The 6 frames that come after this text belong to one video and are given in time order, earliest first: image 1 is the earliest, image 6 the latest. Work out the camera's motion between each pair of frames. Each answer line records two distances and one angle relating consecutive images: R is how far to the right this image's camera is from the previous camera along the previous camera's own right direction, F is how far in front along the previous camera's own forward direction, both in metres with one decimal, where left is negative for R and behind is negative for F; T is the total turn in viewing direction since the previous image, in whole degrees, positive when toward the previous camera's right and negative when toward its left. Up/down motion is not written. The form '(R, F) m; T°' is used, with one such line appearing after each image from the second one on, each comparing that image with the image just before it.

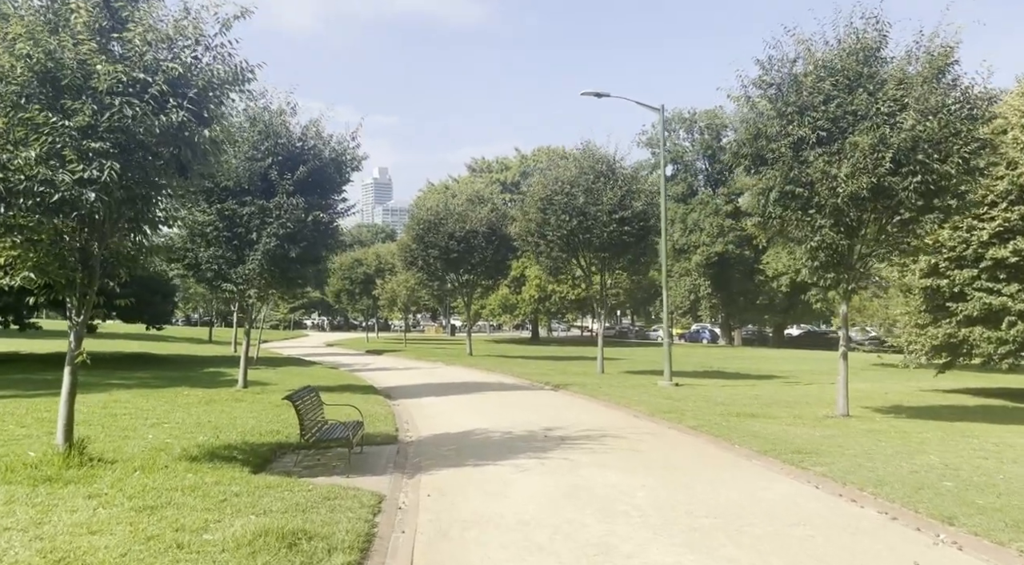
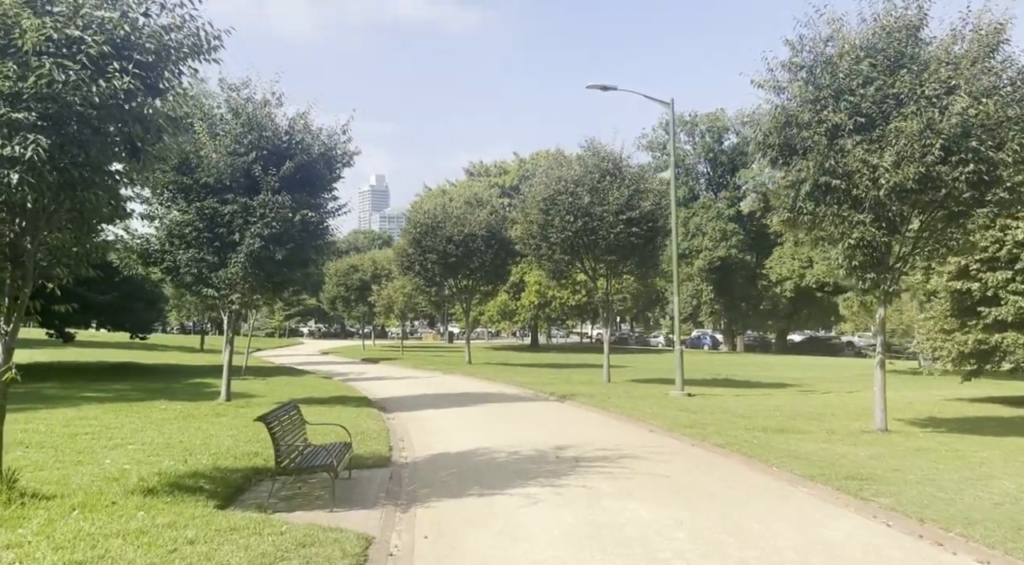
(-0.1, +1.4) m; 0°
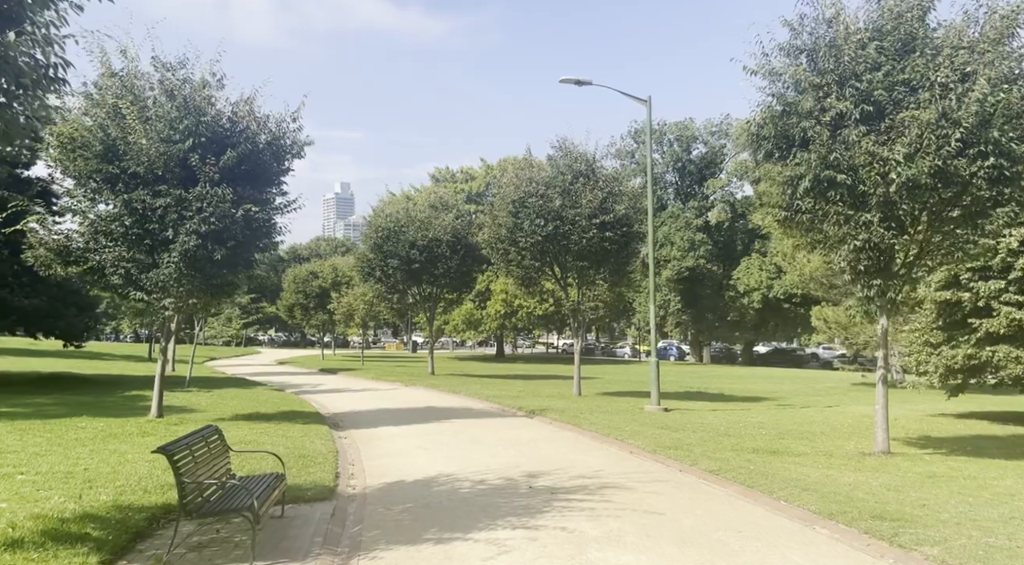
(0.0, +1.5) m; +2°
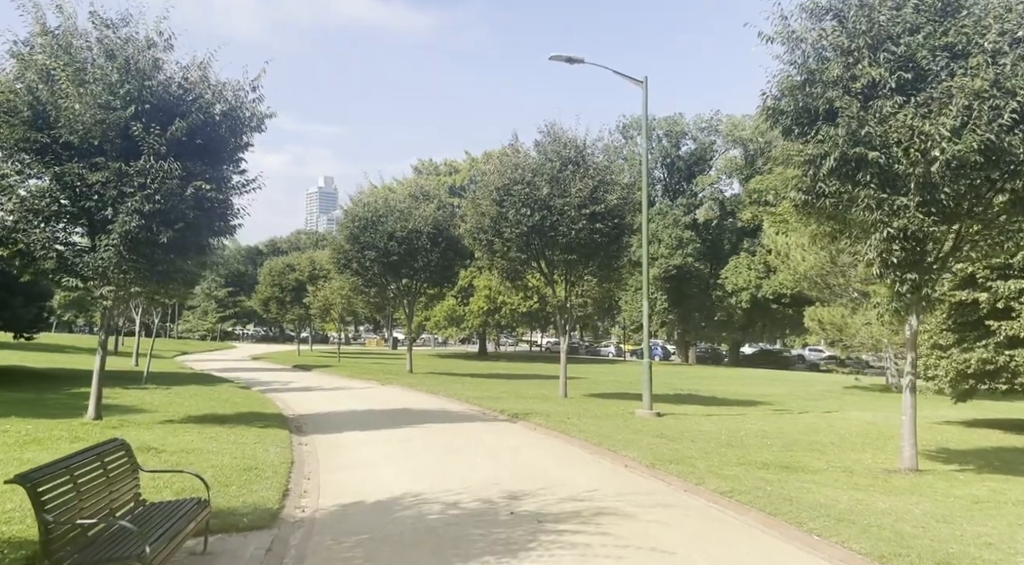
(0.0, +1.6) m; +1°
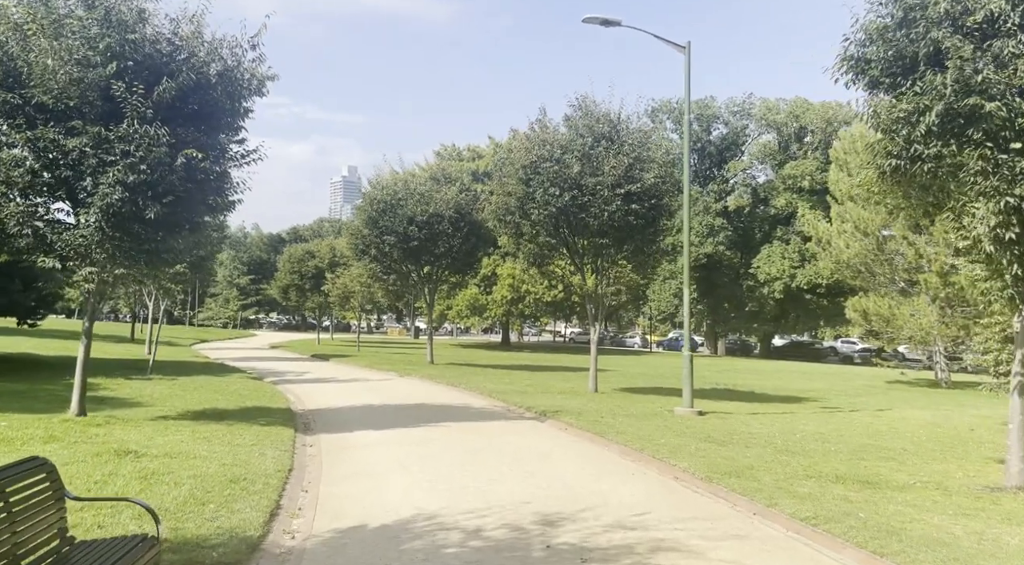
(-0.1, +1.7) m; -2°
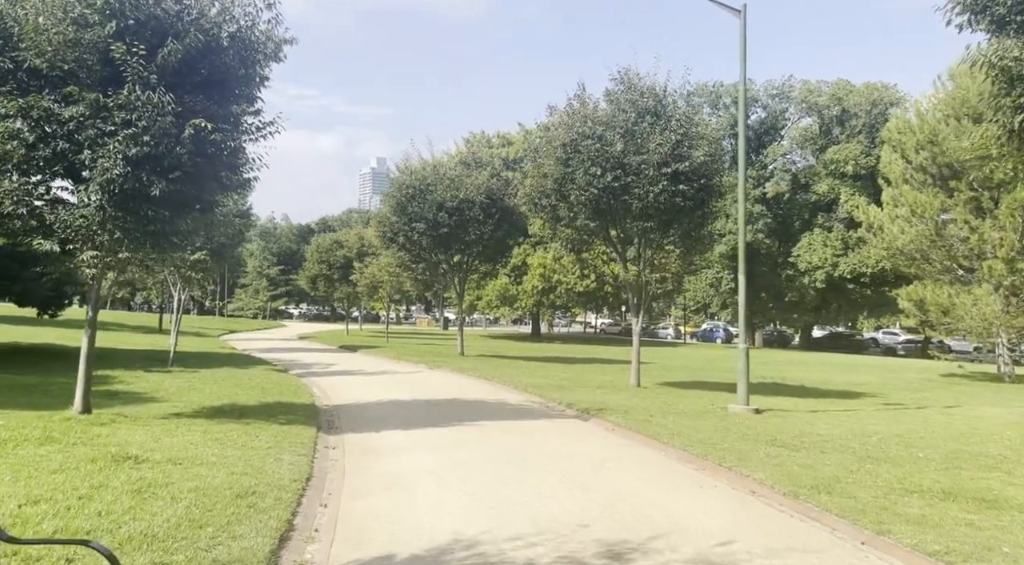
(-0.2, +1.4) m; -2°
